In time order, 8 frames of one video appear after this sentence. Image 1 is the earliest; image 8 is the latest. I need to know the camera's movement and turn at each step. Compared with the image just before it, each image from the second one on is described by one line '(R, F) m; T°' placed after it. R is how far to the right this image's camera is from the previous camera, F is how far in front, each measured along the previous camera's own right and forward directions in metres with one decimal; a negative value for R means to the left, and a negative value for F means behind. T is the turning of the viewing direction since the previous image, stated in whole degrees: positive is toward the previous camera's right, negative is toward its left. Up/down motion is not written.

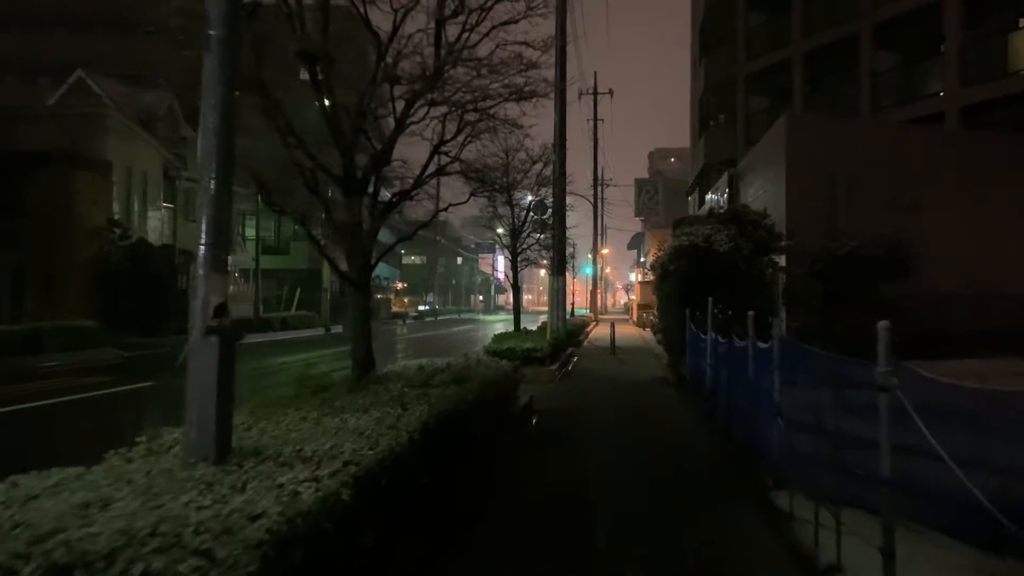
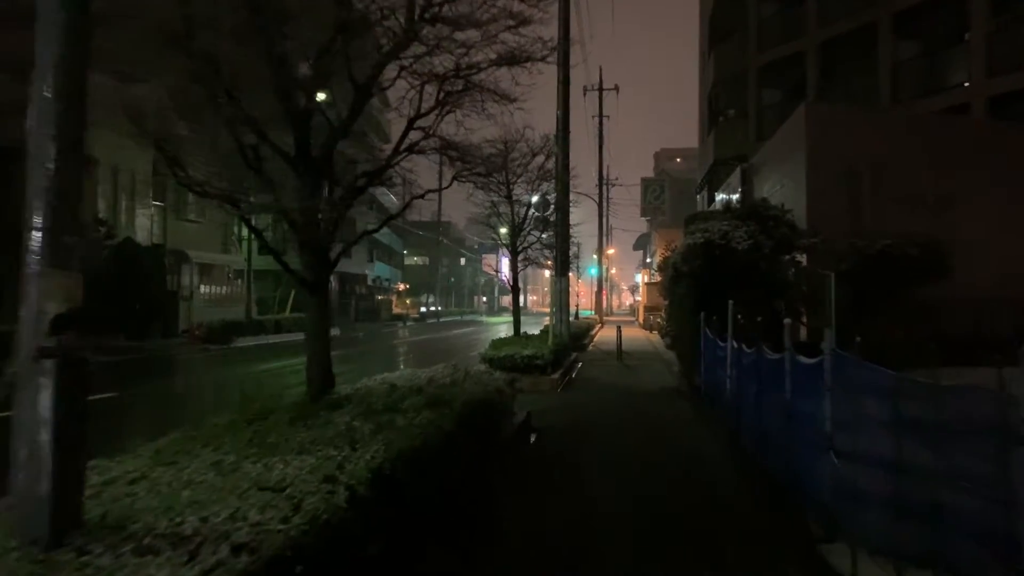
(+0.1, +1.4) m; 0°
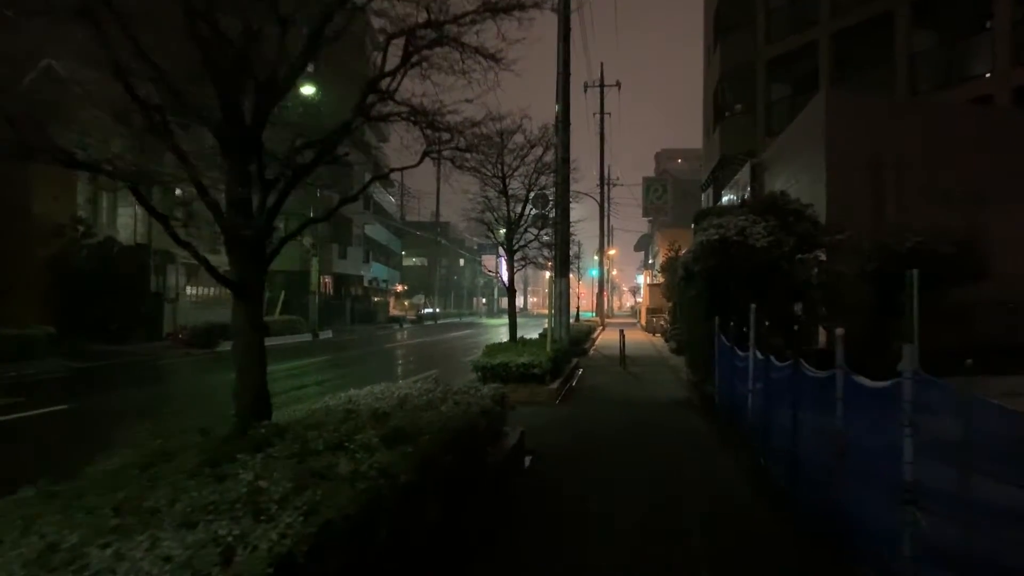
(+0.1, +1.4) m; 0°
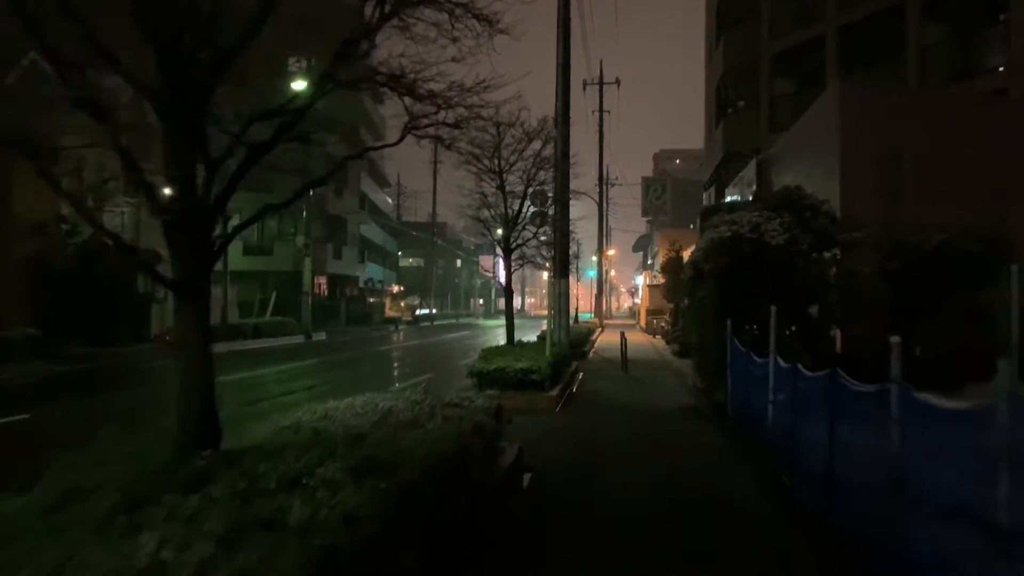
(0.0, +0.9) m; 0°
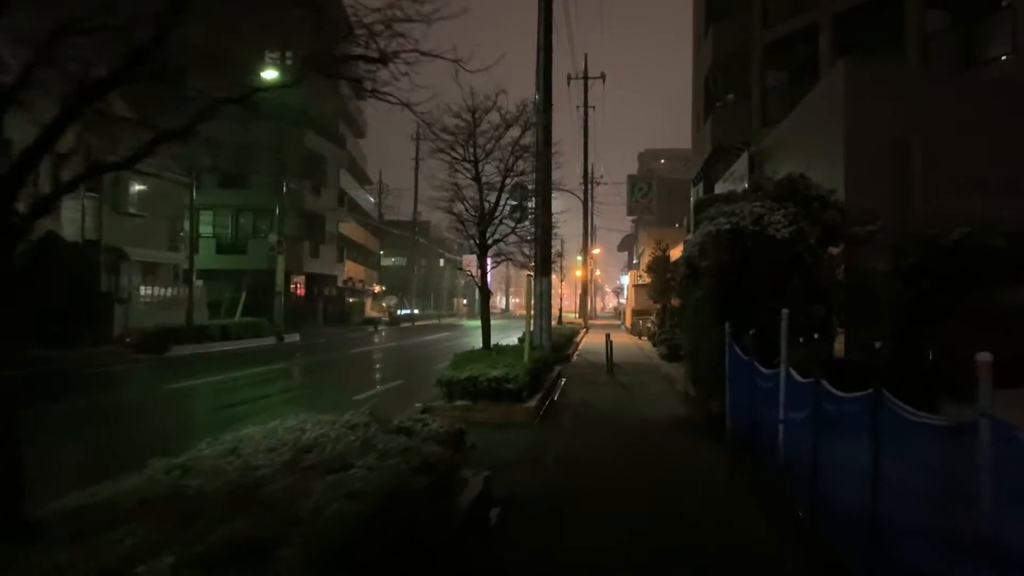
(+0.2, +1.4) m; +1°
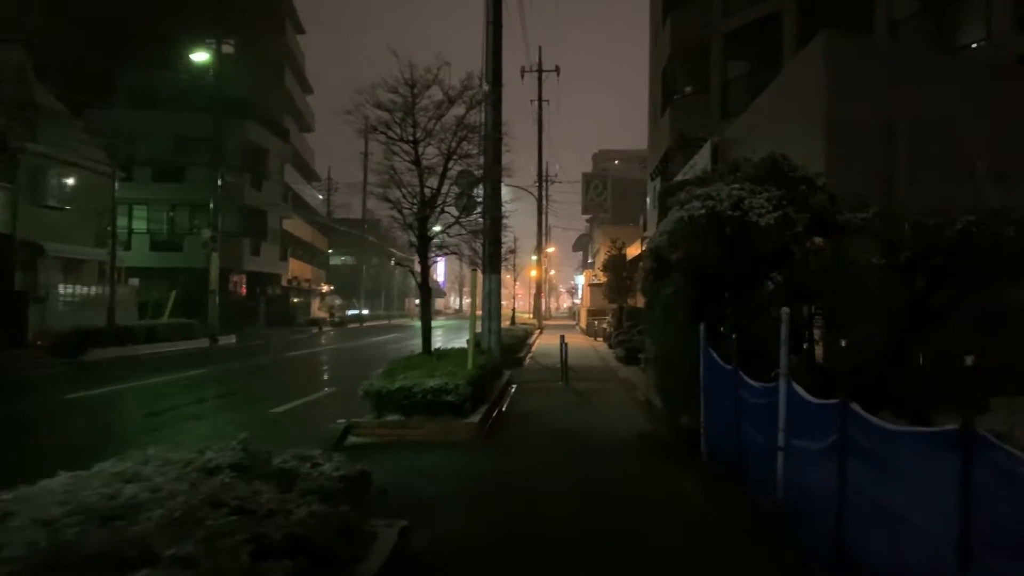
(+0.2, +1.7) m; +3°
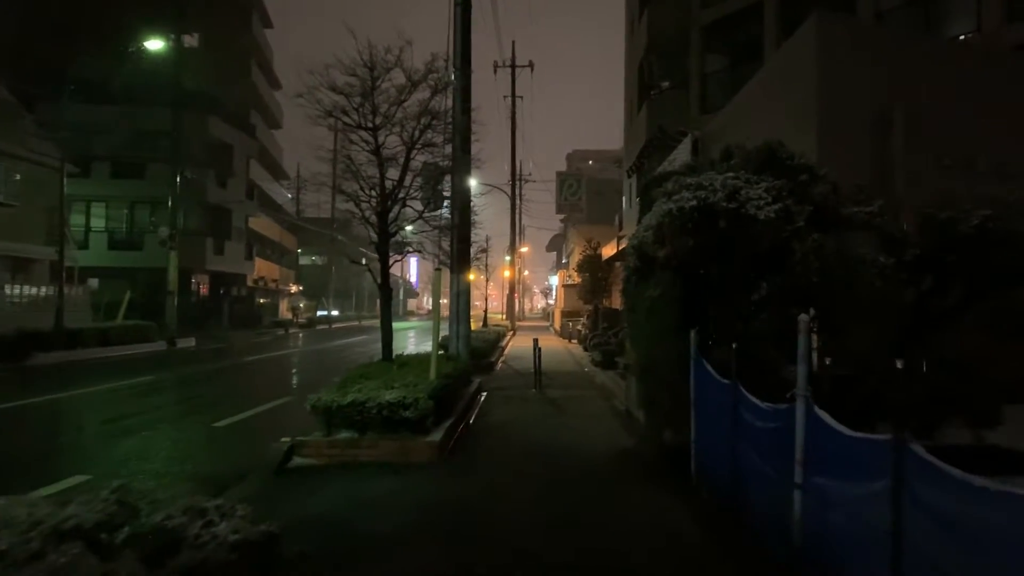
(+0.1, +1.1) m; +2°
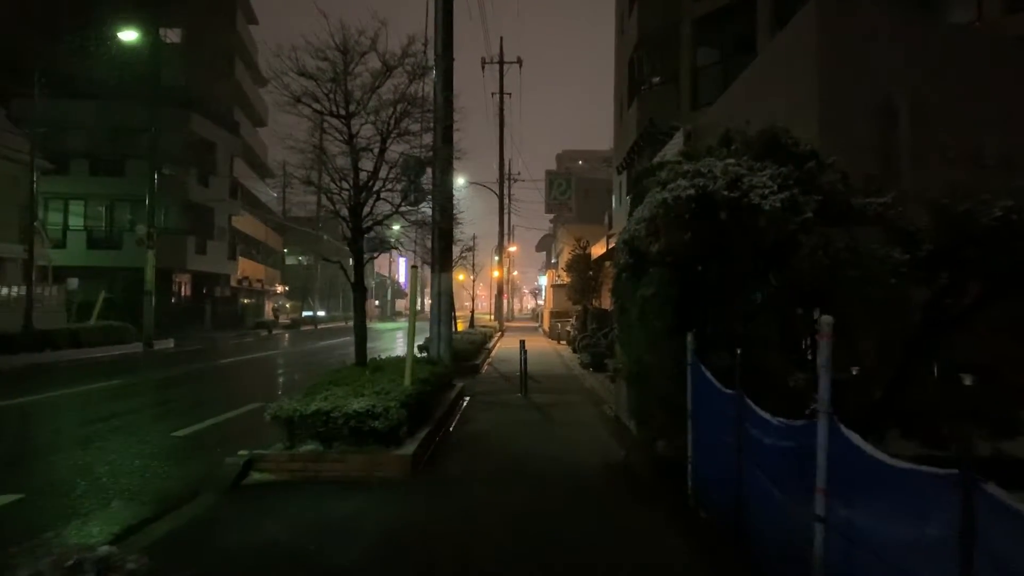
(+0.1, +0.8) m; +1°
